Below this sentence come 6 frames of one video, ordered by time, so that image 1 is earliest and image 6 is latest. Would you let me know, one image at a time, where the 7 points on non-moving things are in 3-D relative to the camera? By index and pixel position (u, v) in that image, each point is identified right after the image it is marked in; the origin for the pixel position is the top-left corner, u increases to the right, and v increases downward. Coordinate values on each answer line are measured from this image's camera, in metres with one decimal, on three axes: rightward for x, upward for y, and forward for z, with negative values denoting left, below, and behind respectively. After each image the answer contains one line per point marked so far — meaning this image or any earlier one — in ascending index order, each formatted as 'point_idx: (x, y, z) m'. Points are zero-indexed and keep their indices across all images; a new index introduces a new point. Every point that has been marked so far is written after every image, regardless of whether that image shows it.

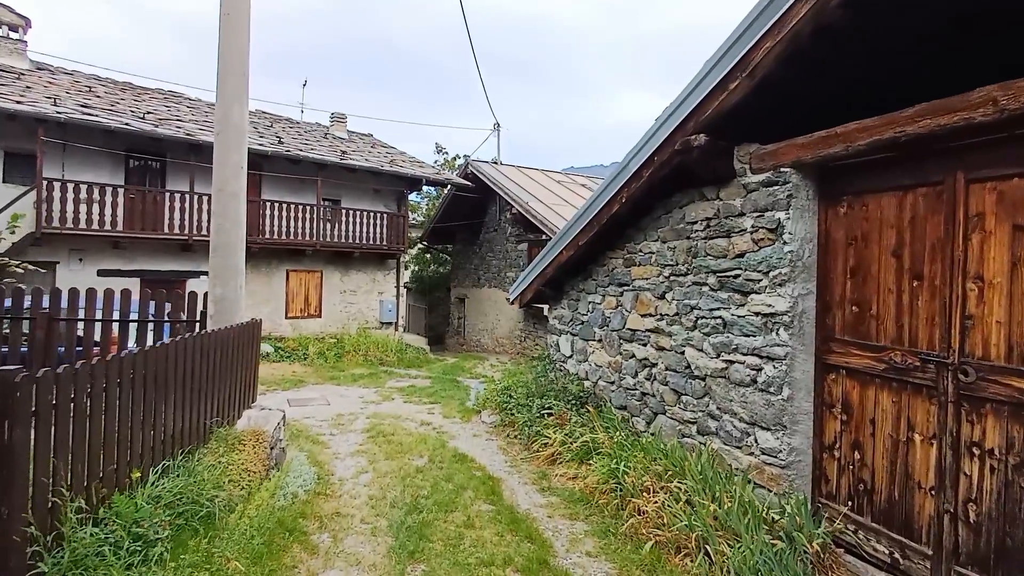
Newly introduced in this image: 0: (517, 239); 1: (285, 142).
0: (+0.1, +1.3, +15.0) m
1: (-5.4, +3.5, +13.2) m
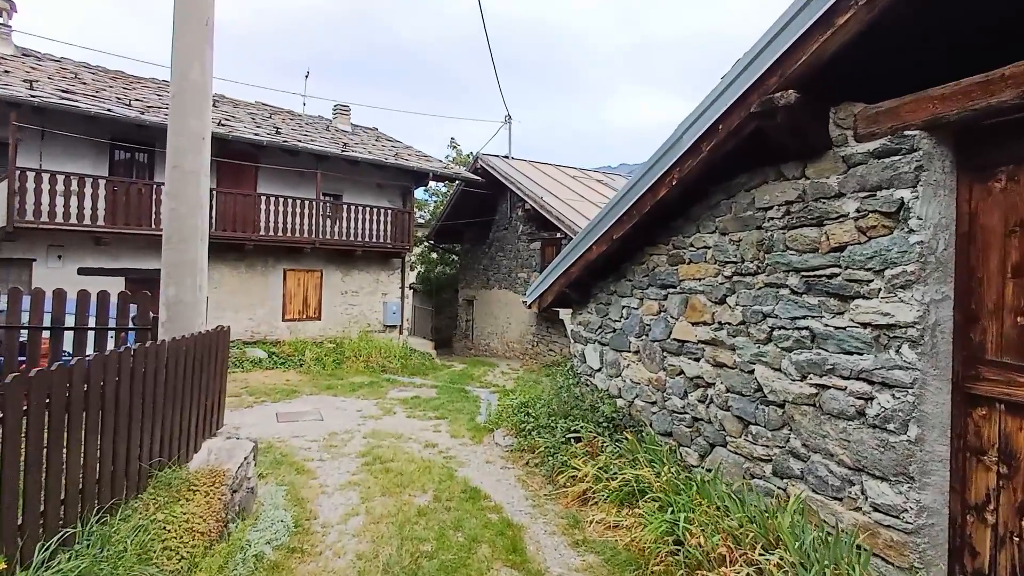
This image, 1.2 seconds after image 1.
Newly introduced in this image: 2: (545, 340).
0: (+0.4, +1.3, +14.1) m
1: (-5.1, +3.5, +12.4) m
2: (+0.8, -1.2, +13.3) m
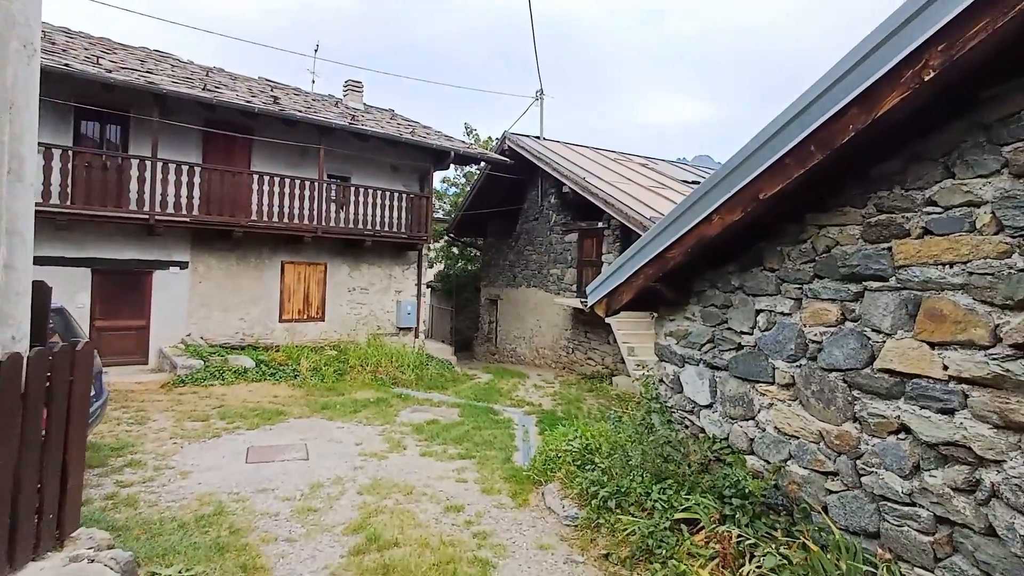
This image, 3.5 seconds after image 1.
0: (+1.1, +1.3, +12.2) m
1: (-4.4, +3.5, +10.7) m
2: (+1.4, -1.2, +11.4) m
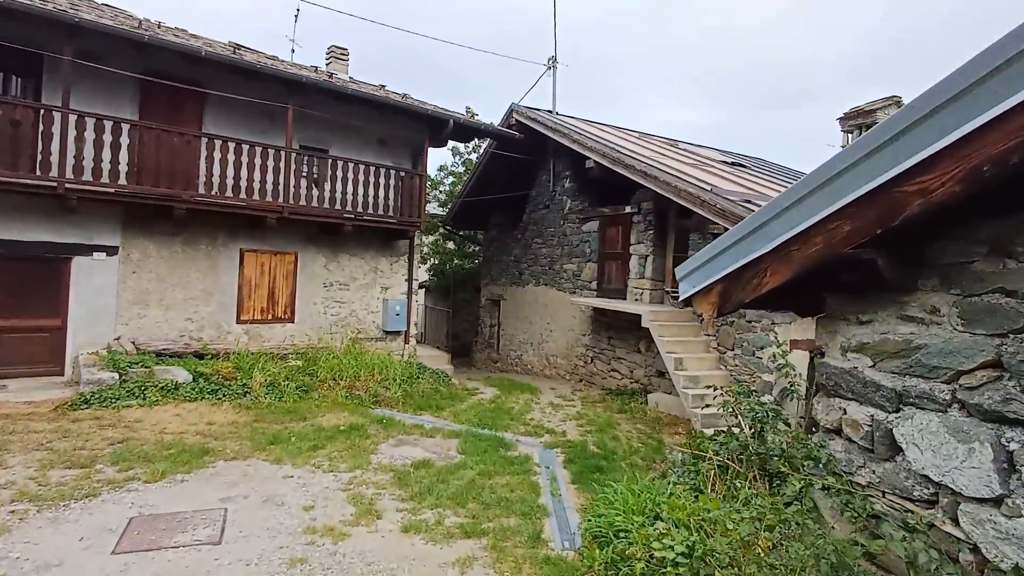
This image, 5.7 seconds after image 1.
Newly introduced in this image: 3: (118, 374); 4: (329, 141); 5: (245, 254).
0: (+1.3, +1.3, +10.3) m
1: (-4.2, +3.6, +8.8) m
2: (+1.6, -1.2, +9.5) m
3: (-4.3, -0.9, +6.2) m
4: (-3.0, +2.5, +9.3) m
5: (-4.1, +0.5, +8.6) m
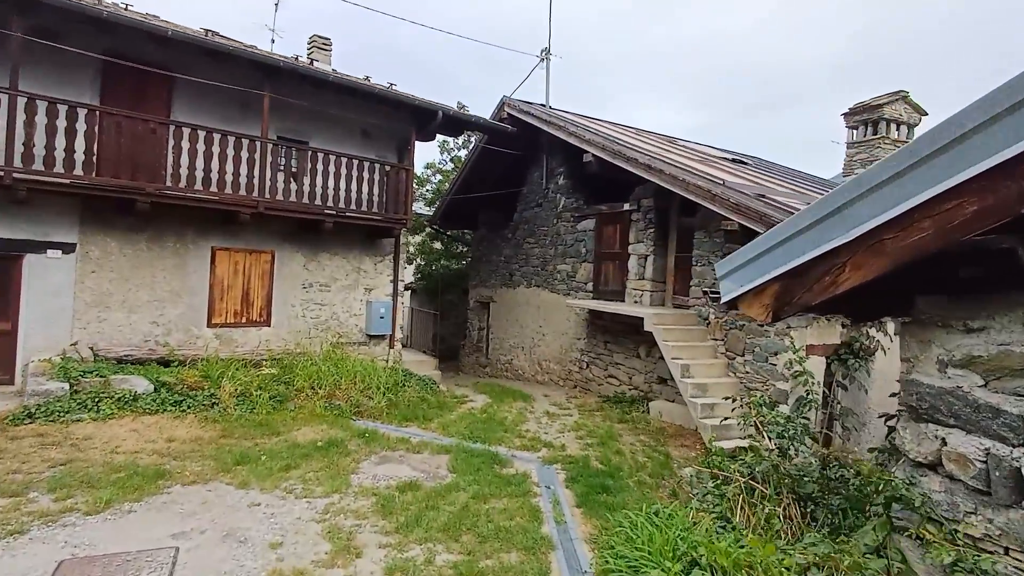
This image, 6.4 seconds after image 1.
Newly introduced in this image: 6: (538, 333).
0: (+1.1, +1.3, +9.8) m
1: (-4.3, +3.6, +8.2) m
2: (+1.5, -1.2, +9.0) m
3: (-4.4, -1.0, +5.5) m
4: (-3.2, +2.4, +8.7) m
5: (-4.2, +0.5, +8.0) m
6: (+0.5, -0.9, +10.7) m
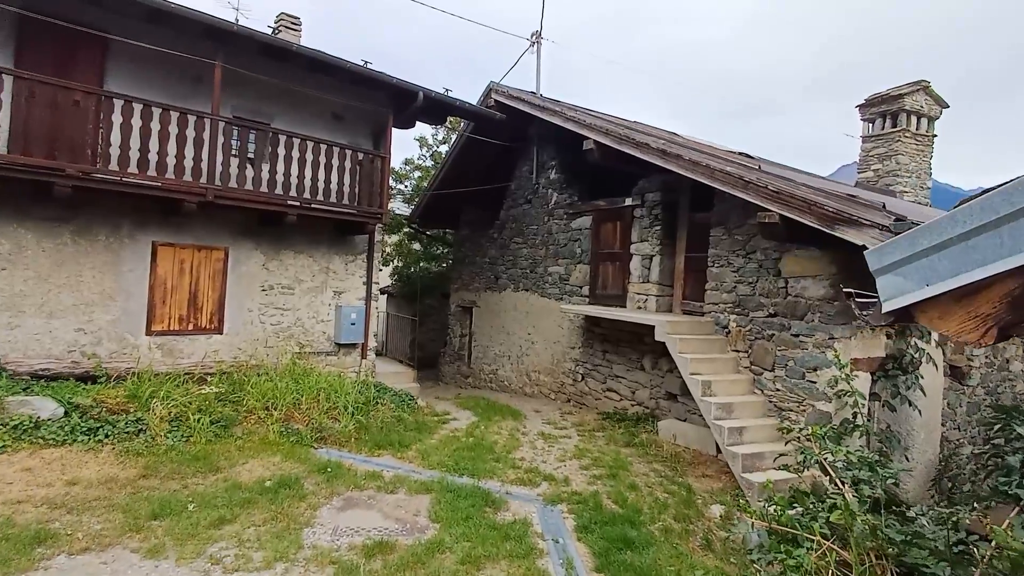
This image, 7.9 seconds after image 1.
0: (+0.9, +1.2, +8.9) m
1: (-4.4, +3.6, +7.1) m
2: (+1.3, -1.2, +8.1) m
3: (-4.4, -0.9, +4.4) m
4: (-3.3, +2.4, +7.7) m
5: (-4.3, +0.5, +6.9) m
6: (+0.3, -0.9, +9.7) m
